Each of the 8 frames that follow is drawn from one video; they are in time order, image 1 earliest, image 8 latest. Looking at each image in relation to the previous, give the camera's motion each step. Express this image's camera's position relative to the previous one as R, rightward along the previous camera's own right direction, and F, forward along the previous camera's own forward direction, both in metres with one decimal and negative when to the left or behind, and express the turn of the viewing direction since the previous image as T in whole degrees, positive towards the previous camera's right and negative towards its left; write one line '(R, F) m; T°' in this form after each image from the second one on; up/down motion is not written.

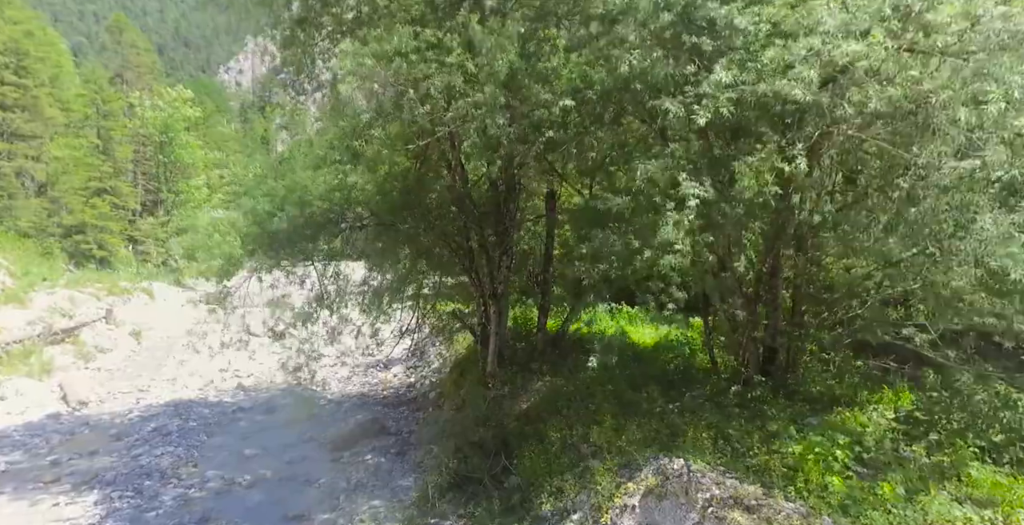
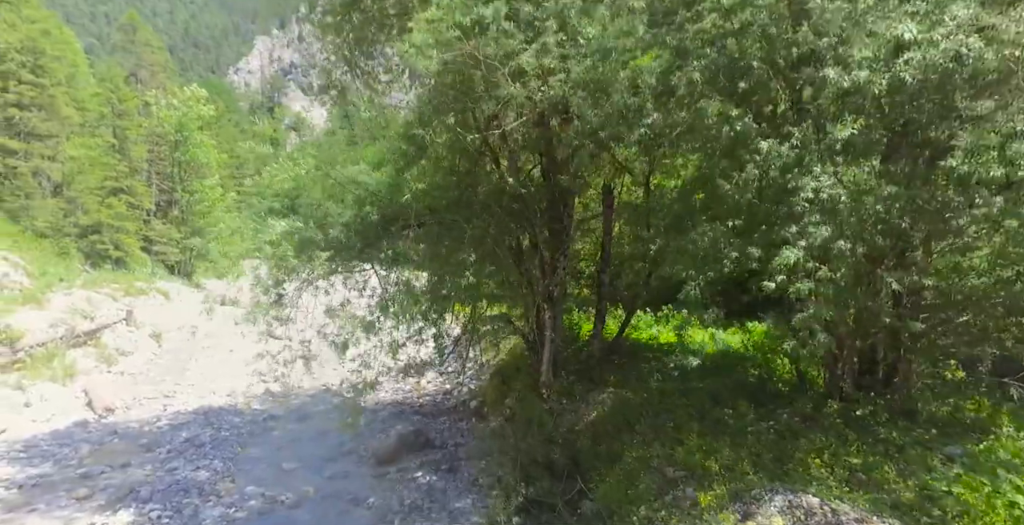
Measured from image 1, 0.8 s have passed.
(-0.6, +0.5) m; -1°
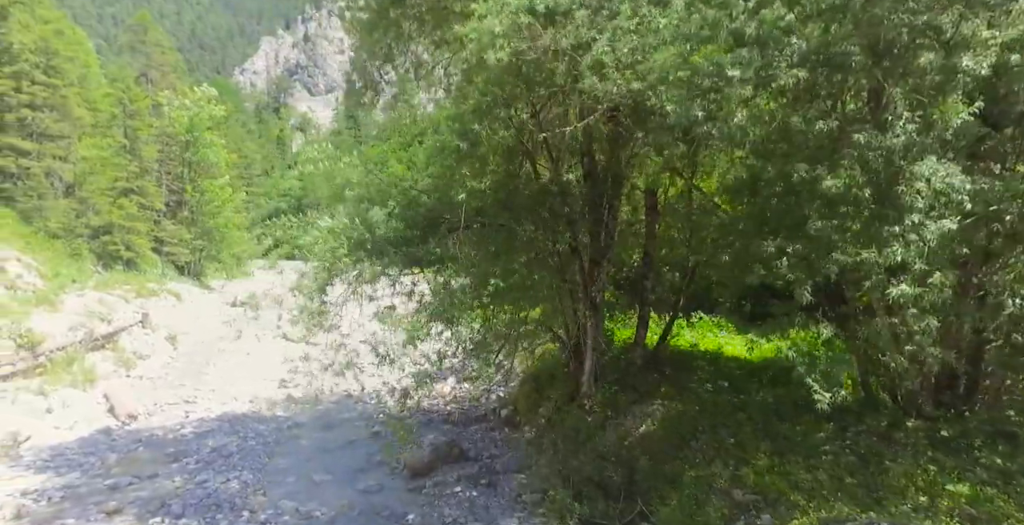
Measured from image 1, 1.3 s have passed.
(-0.5, +0.3) m; 0°
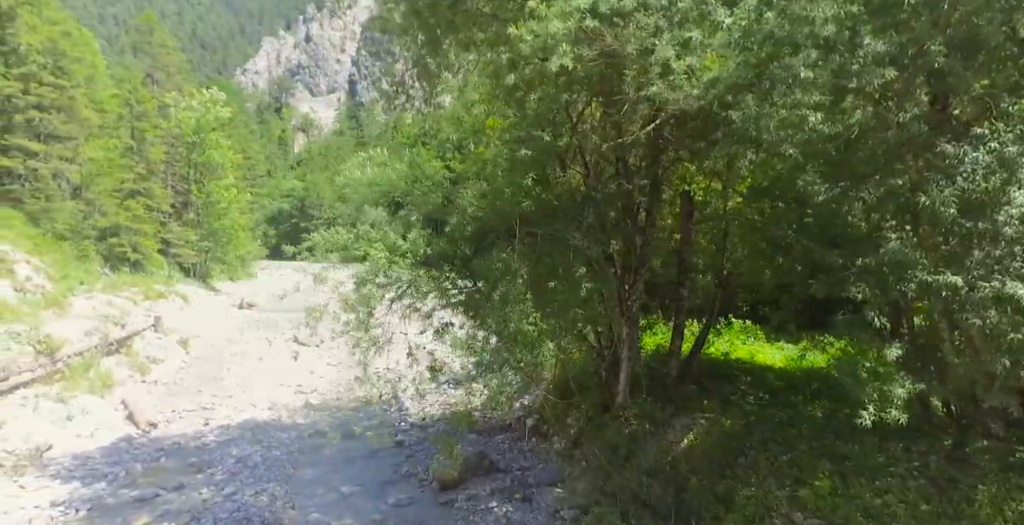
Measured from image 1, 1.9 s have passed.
(-0.4, +0.2) m; 0°
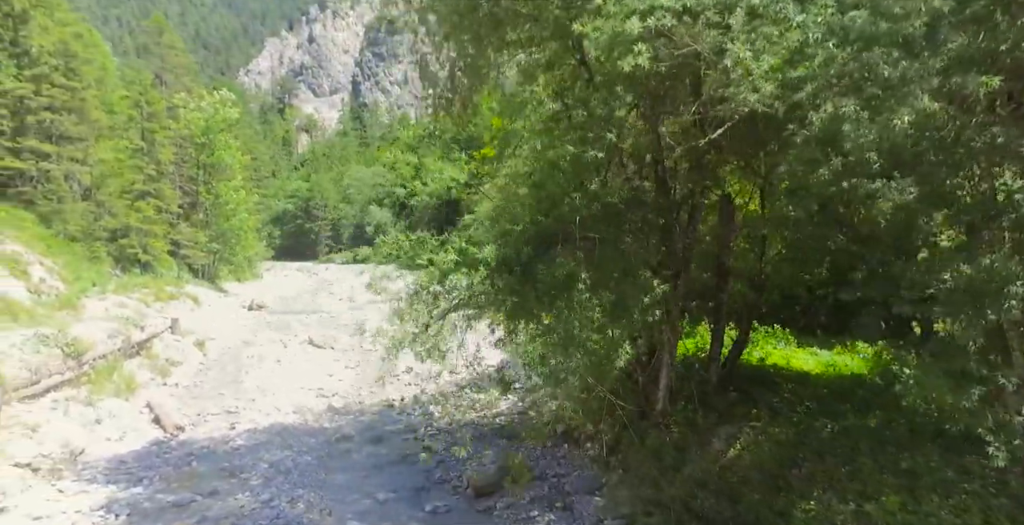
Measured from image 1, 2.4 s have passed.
(-0.5, +0.1) m; 0°
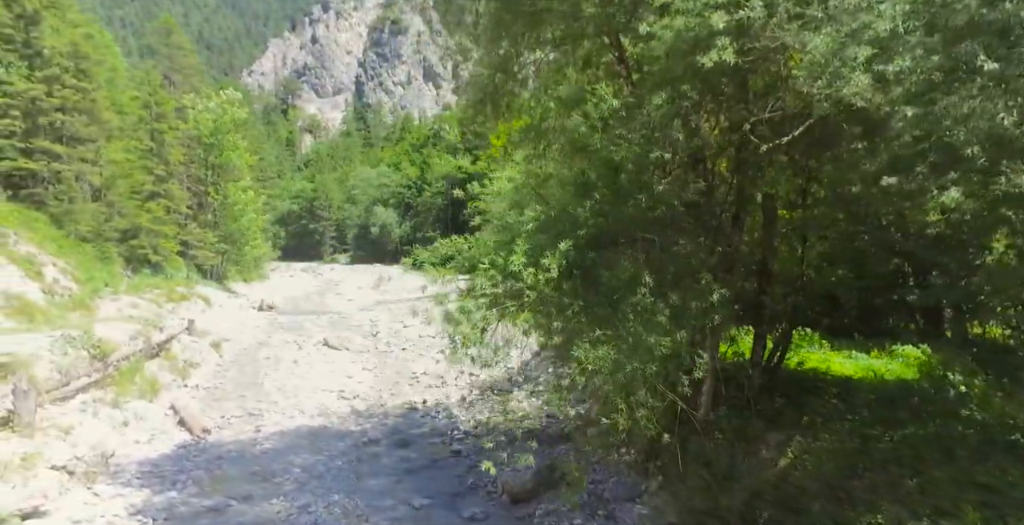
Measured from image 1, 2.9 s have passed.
(-0.5, +0.1) m; 0°
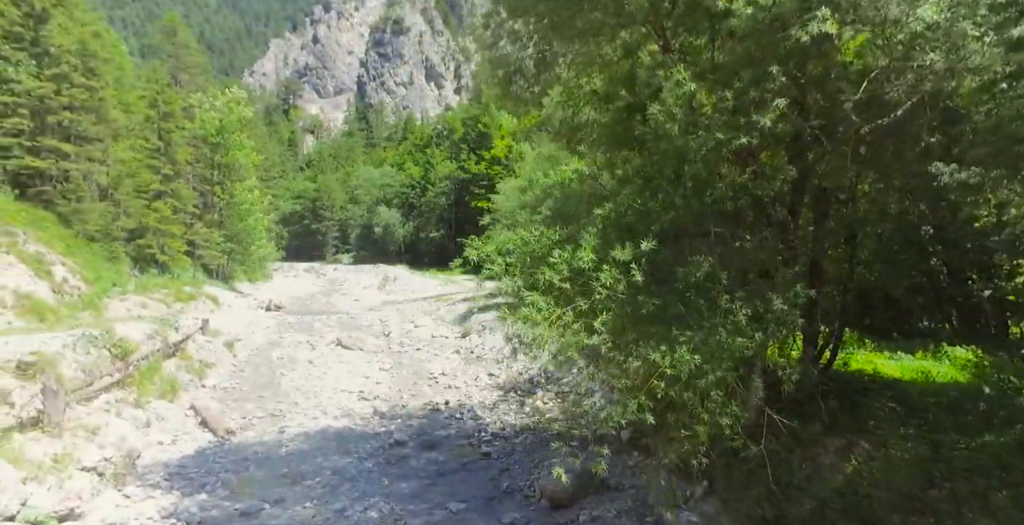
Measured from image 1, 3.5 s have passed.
(-0.5, +0.2) m; 0°
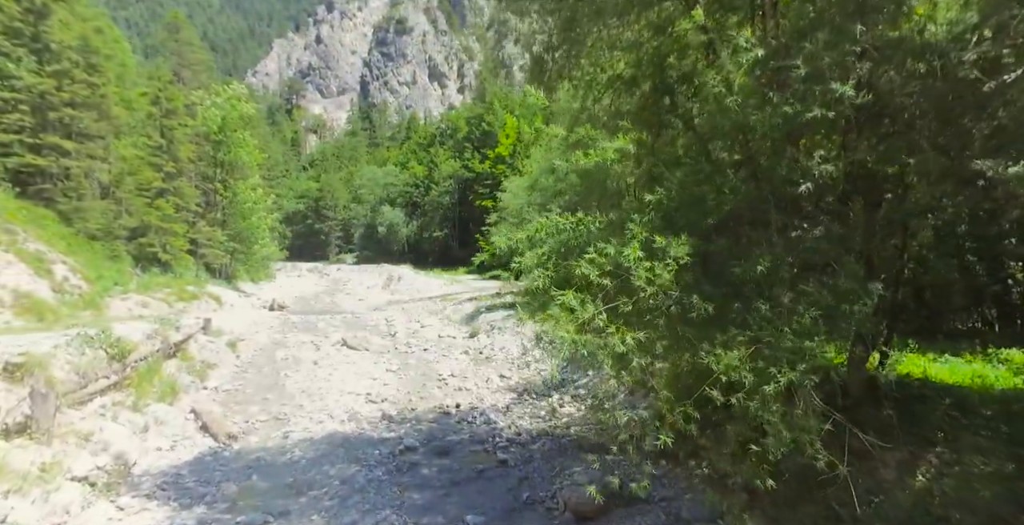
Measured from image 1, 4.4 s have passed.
(-0.2, +0.6) m; 0°
